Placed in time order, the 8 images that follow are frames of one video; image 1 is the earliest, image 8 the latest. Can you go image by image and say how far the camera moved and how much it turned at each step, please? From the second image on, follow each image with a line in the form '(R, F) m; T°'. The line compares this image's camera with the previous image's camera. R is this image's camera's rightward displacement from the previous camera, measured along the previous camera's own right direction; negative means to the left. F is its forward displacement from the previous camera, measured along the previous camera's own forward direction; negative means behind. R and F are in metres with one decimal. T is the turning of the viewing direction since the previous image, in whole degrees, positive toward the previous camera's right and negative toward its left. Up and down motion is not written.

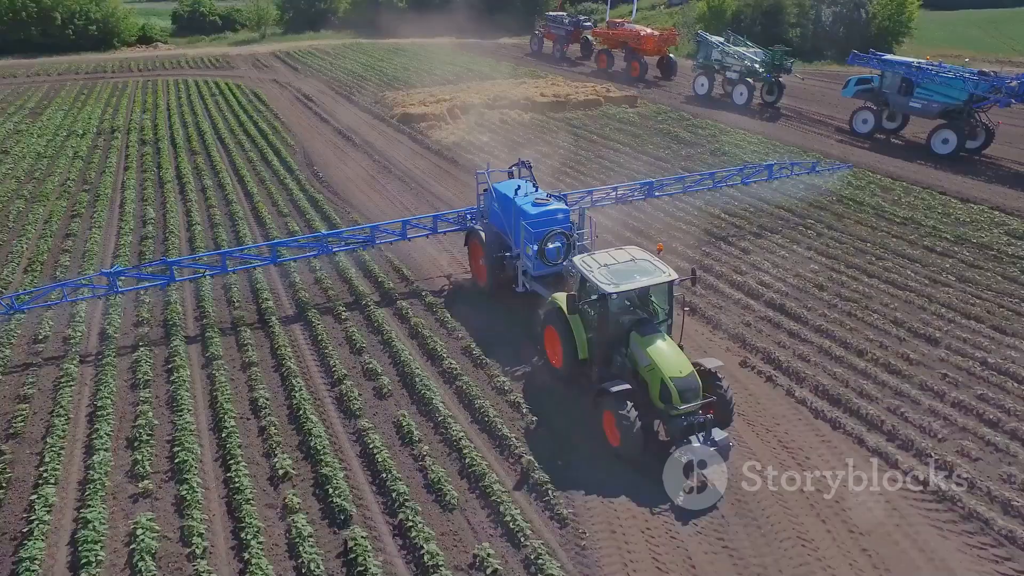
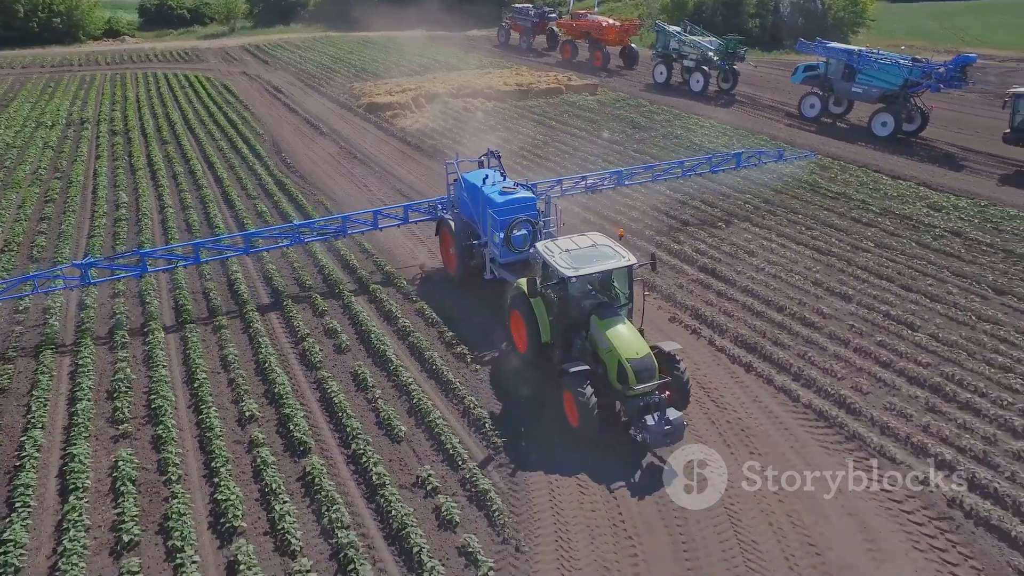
(+0.5, -1.0) m; +2°
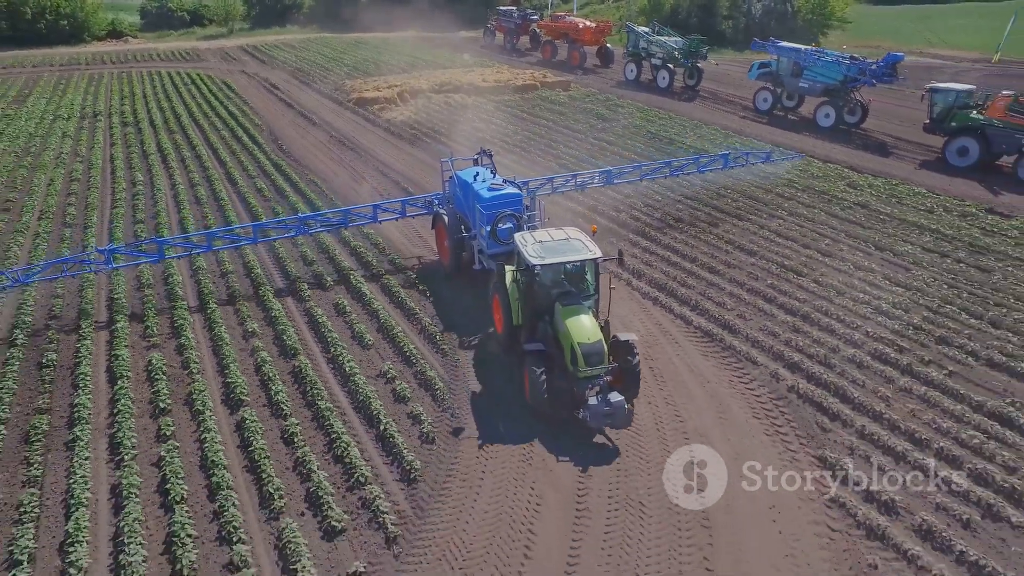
(+0.9, -2.3) m; 0°
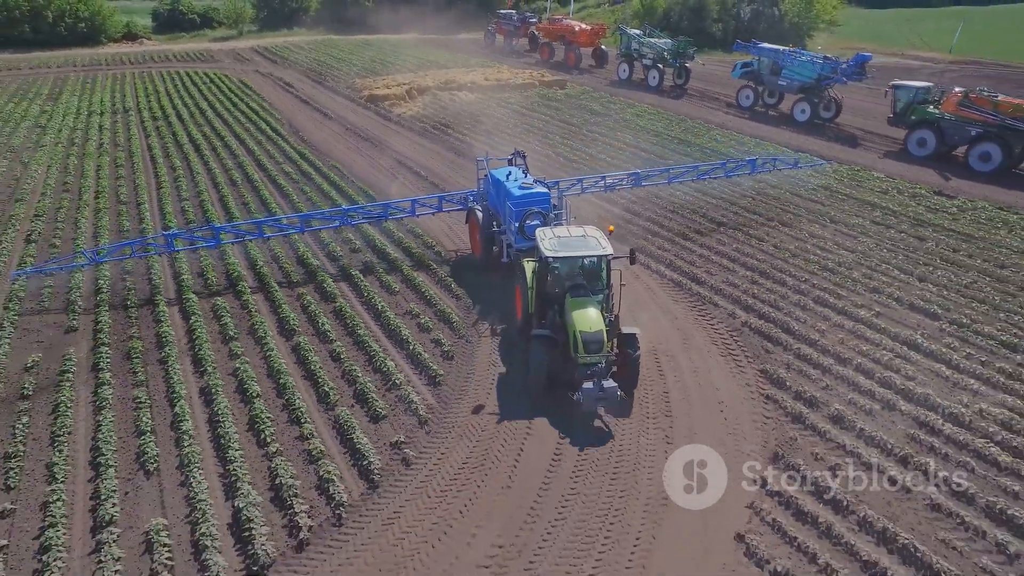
(-0.1, -2.1) m; 0°
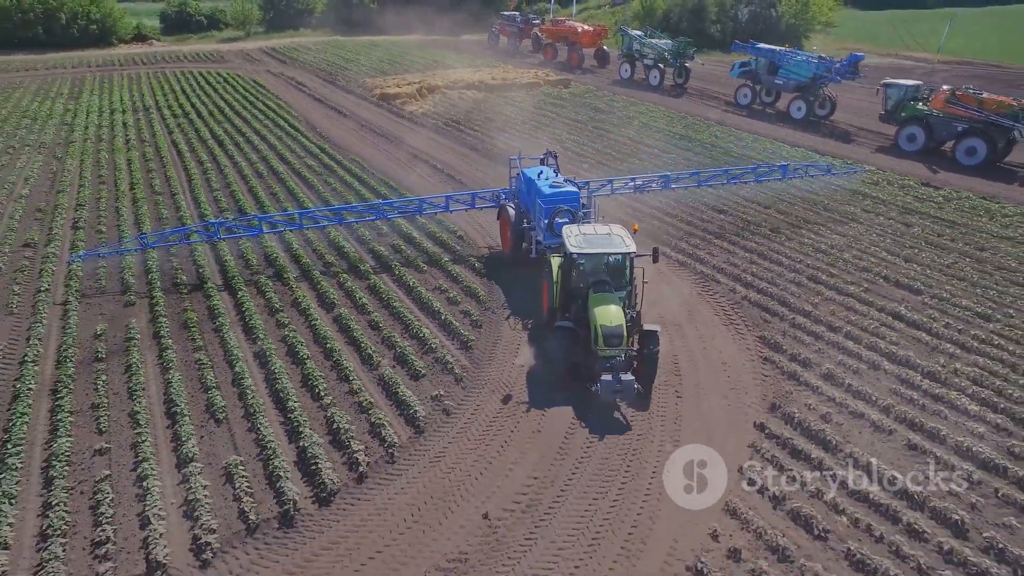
(-0.4, -1.1) m; 0°
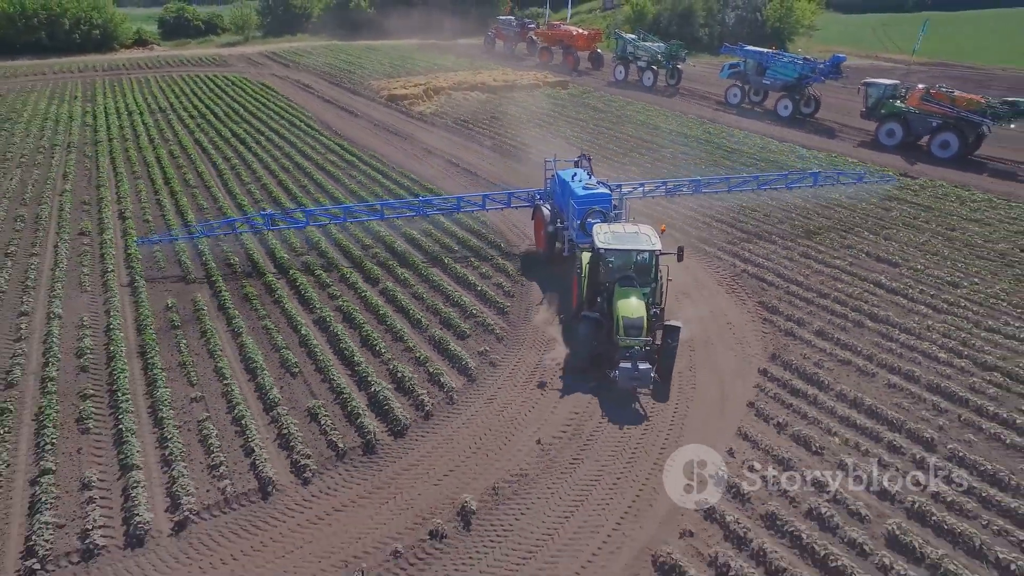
(-0.8, -1.4) m; +1°
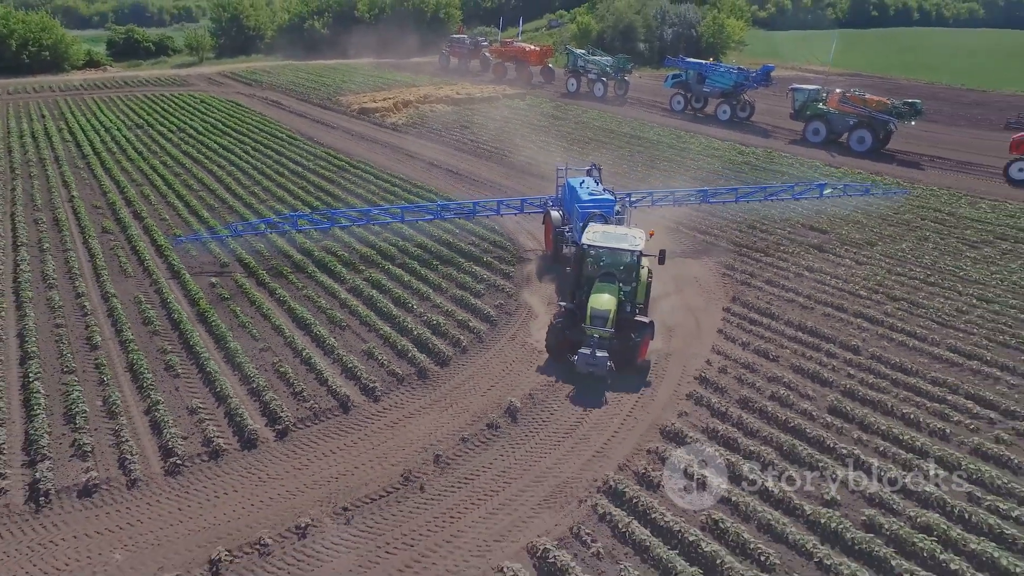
(-1.3, -2.2) m; +5°
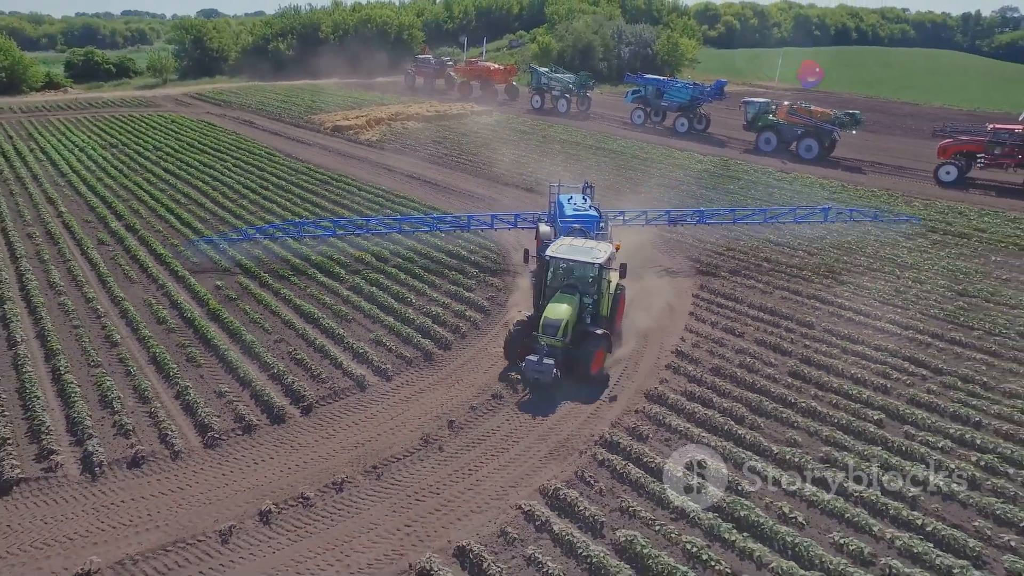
(-0.6, -1.2) m; +3°
